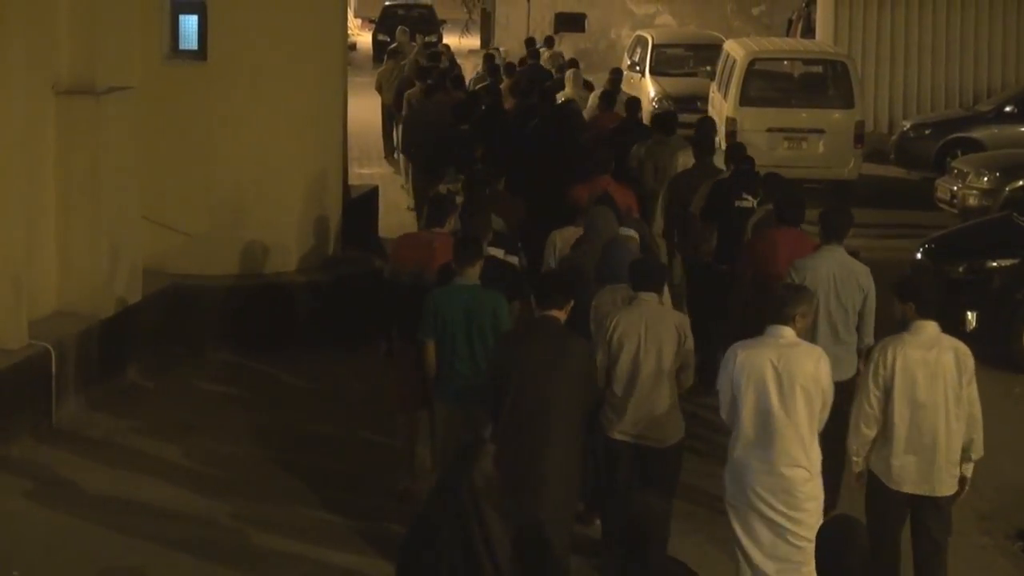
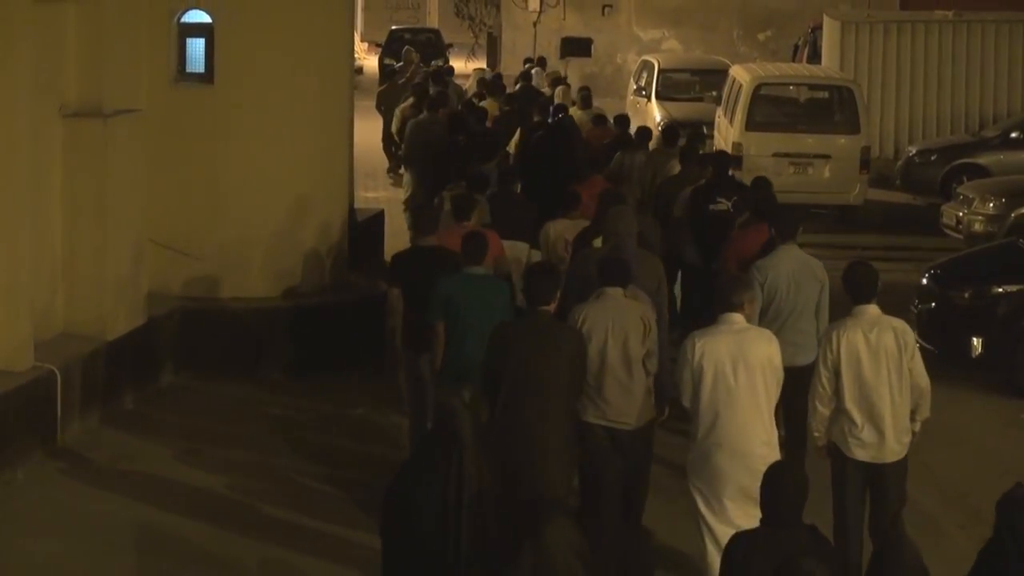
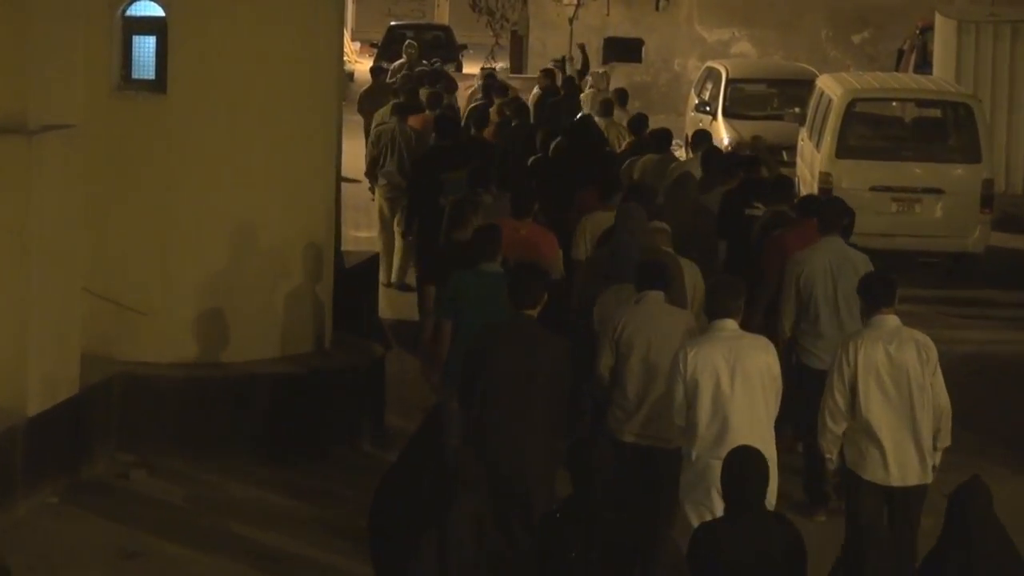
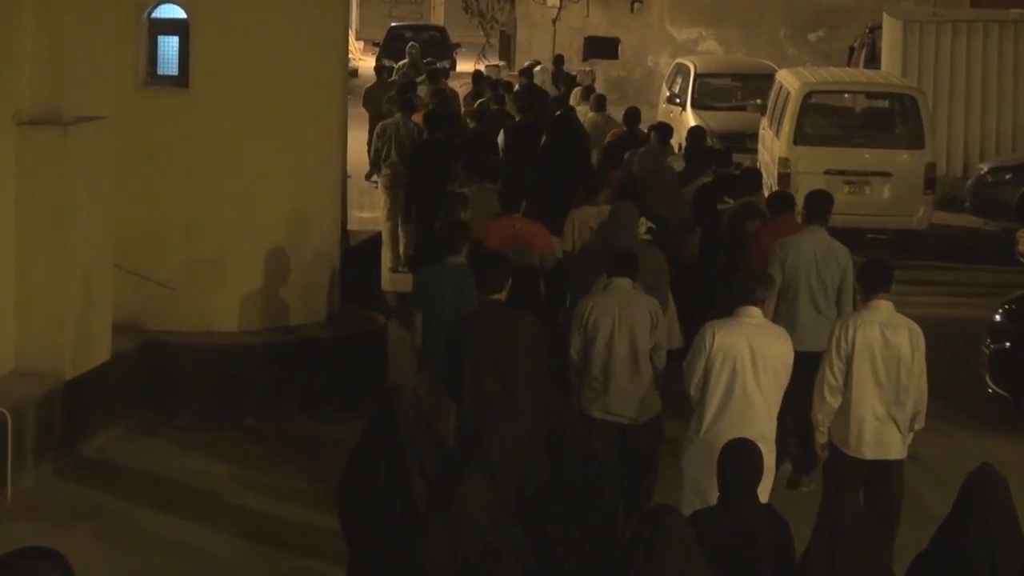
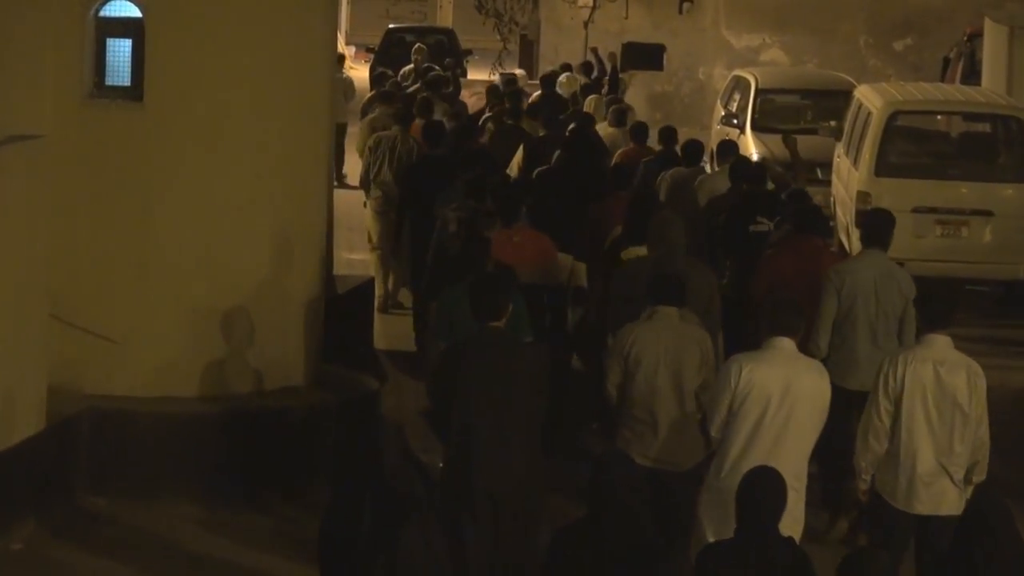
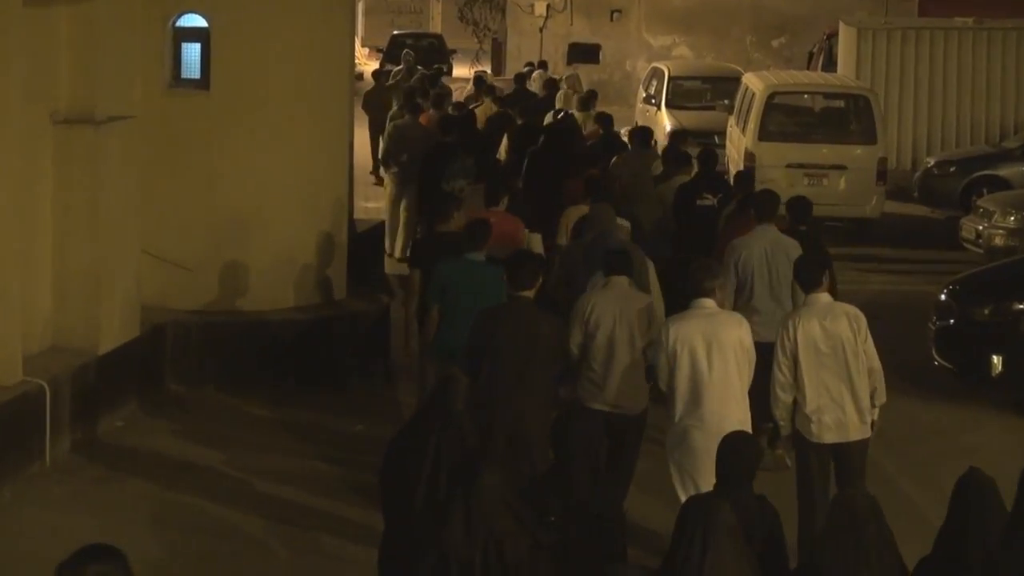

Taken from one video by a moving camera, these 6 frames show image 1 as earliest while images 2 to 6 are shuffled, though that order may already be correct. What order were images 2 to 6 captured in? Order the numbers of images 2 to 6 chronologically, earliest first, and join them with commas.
2, 6, 4, 3, 5
